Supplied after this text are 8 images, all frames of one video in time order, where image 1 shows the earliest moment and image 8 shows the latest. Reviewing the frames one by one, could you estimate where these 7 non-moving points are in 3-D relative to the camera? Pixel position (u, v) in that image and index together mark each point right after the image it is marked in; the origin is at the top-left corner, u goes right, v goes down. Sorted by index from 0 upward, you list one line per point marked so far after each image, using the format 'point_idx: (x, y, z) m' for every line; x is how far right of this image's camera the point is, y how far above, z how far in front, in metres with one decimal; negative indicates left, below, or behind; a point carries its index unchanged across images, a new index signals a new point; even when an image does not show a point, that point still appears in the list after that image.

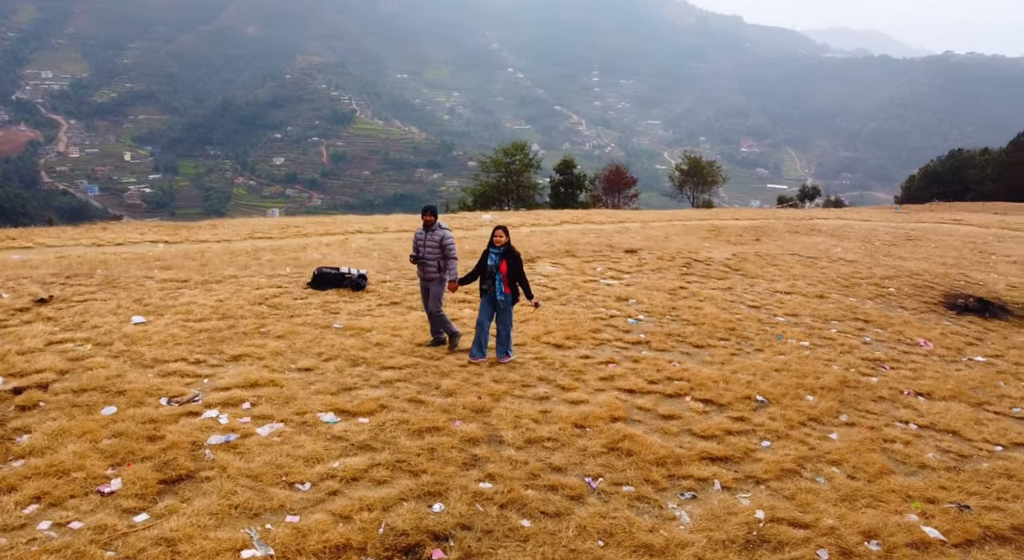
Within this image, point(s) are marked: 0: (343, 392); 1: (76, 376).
0: (-1.4, -1.1, +6.2) m
1: (-3.8, -0.9, +5.9) m
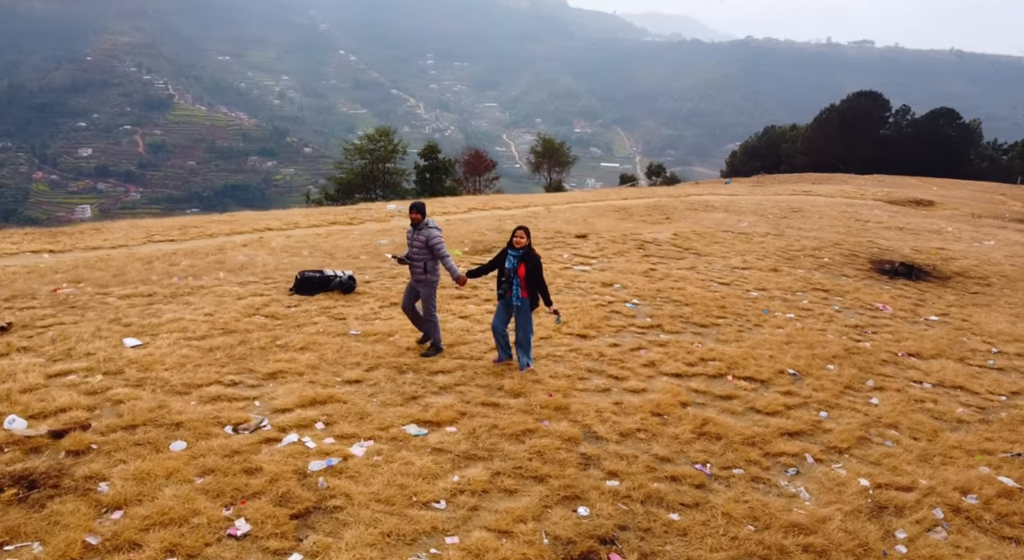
0: (-0.7, -1.1, +5.8) m
1: (-3.0, -1.0, +5.1) m
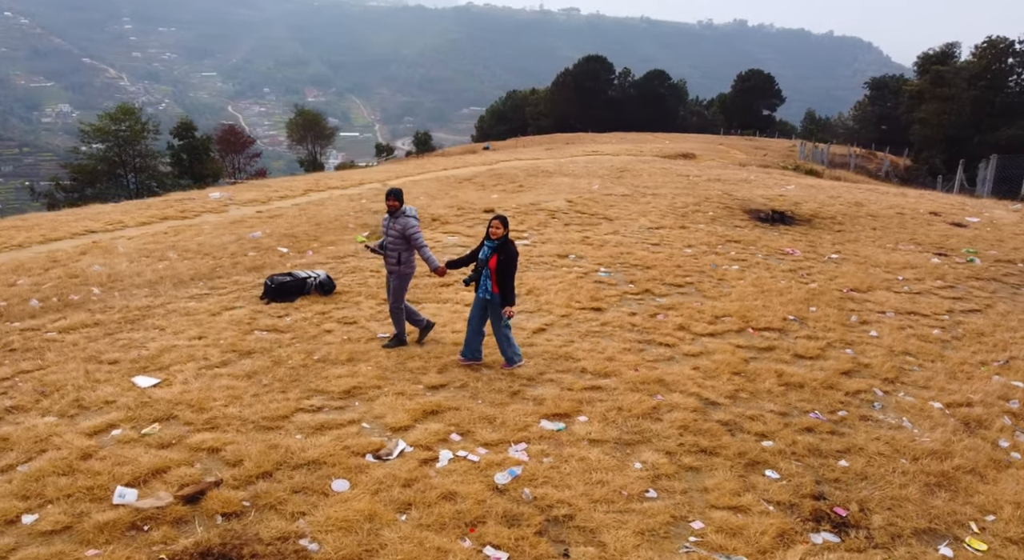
0: (+0.2, -1.0, +5.6) m
1: (-1.9, -1.2, +4.3) m
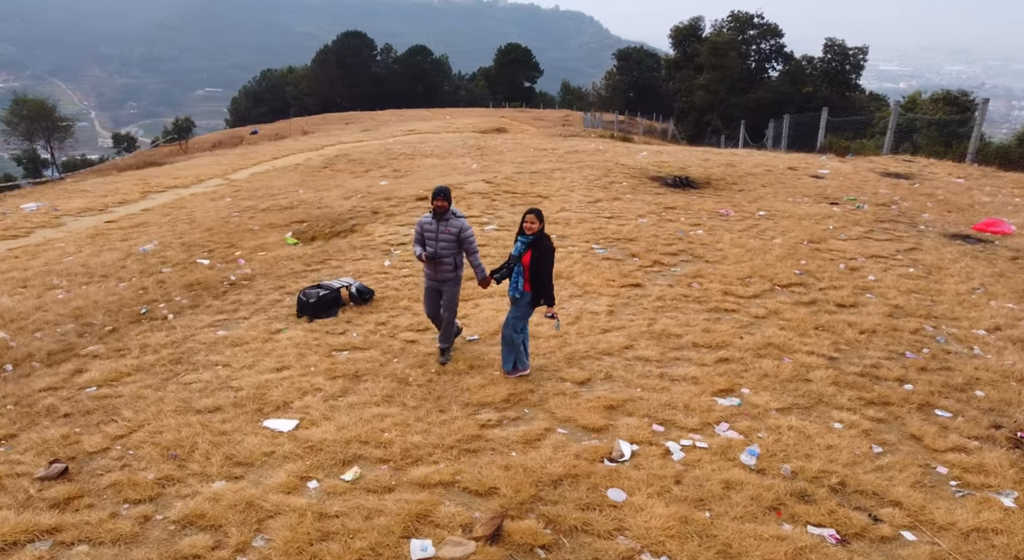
0: (+1.4, -0.9, +5.7) m
1: (-0.2, -1.3, +4.0) m
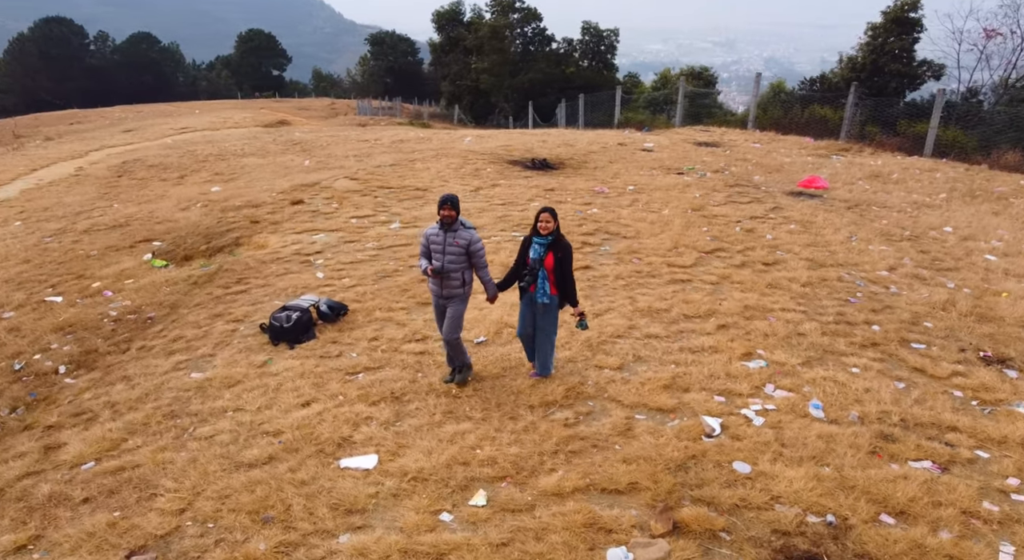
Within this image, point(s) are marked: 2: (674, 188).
0: (+1.7, -0.7, +6.1) m
1: (+0.6, -1.3, +4.0) m
2: (+4.2, +2.6, +17.8) m
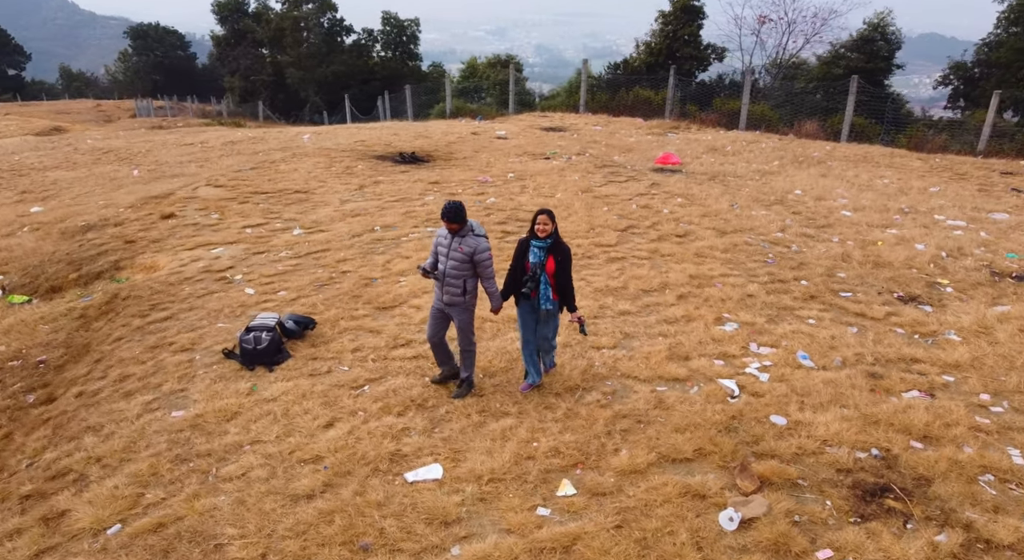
0: (+1.6, -0.4, +6.5) m
1: (+1.1, -1.2, +4.3) m
2: (+1.0, +3.1, +18.4) m
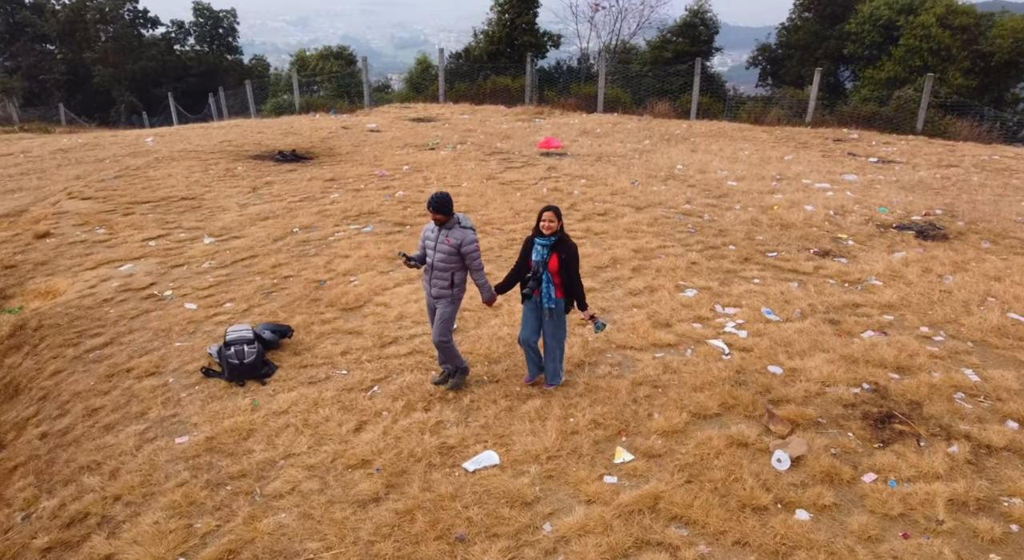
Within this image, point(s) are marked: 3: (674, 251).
0: (+1.4, -0.1, +6.9) m
1: (+1.4, -1.0, +4.6) m
2: (-1.9, +3.3, +18.4) m
3: (+2.1, +0.4, +8.4) m
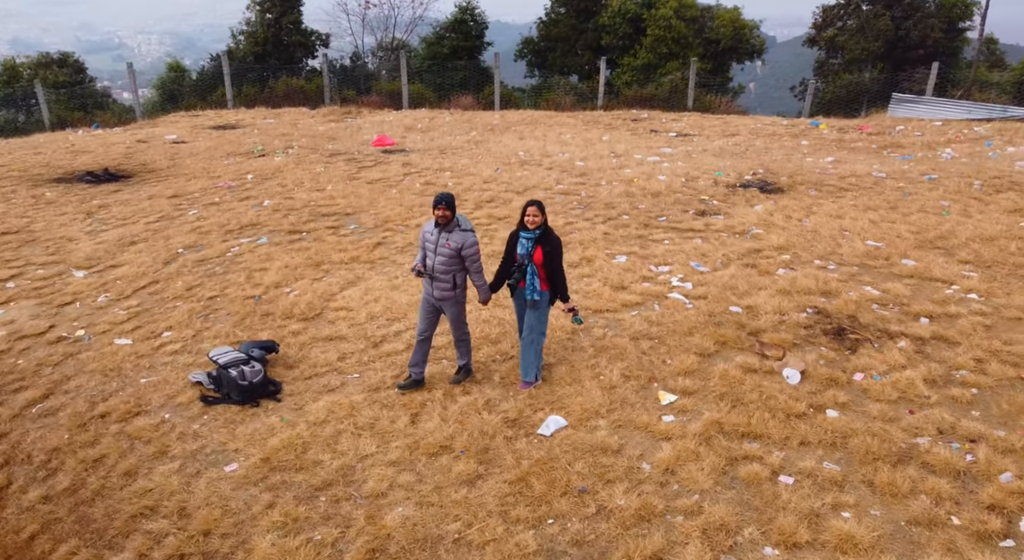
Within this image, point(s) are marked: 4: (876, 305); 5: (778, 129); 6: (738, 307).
0: (+0.9, +0.2, +7.6) m
1: (+1.7, -0.6, +5.4) m
2: (-5.8, +3.1, +17.6) m
3: (+1.1, +0.8, +9.2) m
4: (+3.3, -0.2, +6.1) m
5: (+8.1, +4.5, +19.7) m
6: (+2.1, -0.2, +6.1) m
